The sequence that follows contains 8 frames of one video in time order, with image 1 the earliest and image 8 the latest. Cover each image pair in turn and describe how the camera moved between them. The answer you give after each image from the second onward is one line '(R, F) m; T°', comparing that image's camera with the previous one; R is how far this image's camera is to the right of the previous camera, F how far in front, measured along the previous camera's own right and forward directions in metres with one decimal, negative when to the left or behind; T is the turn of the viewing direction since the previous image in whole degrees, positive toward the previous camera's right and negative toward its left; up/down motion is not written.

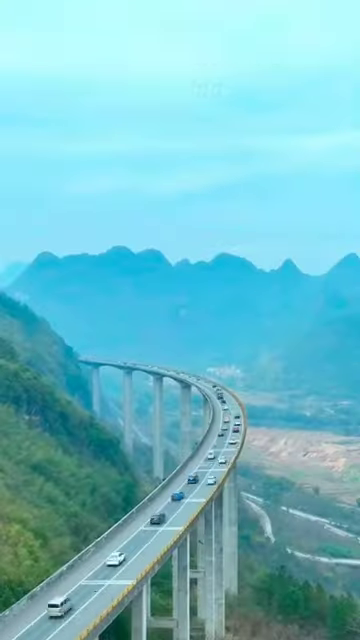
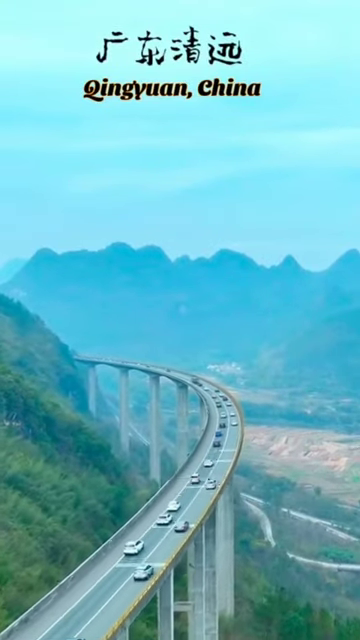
(+0.2, +2.4) m; 0°
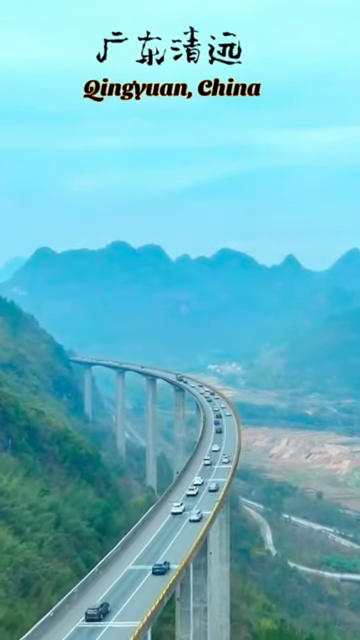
(+0.2, +2.5) m; 0°
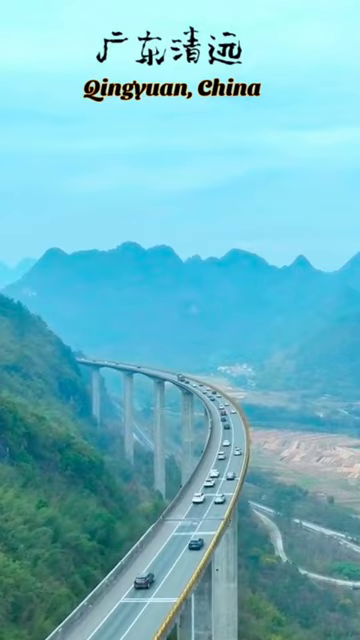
(+0.1, +1.5) m; 0°
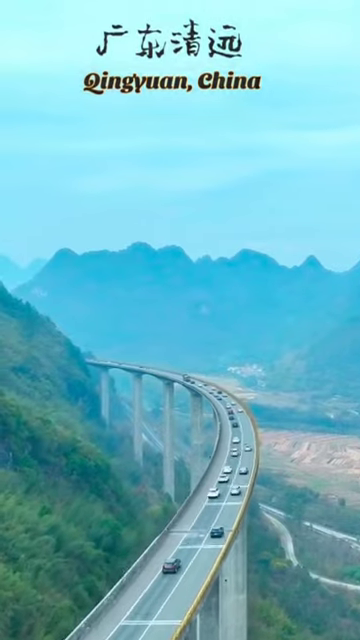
(0.0, +0.8) m; 0°
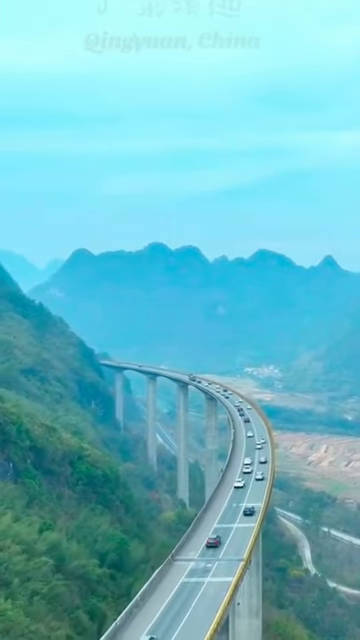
(+0.1, +1.7) m; -1°
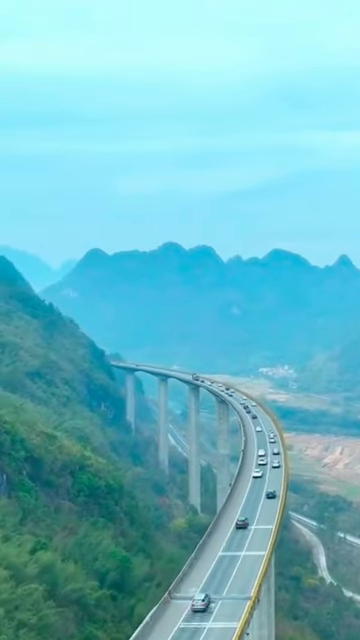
(+0.2, +1.9) m; -1°
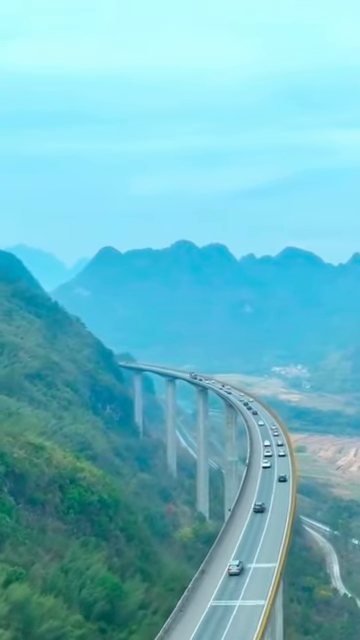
(+0.3, +2.6) m; -1°
